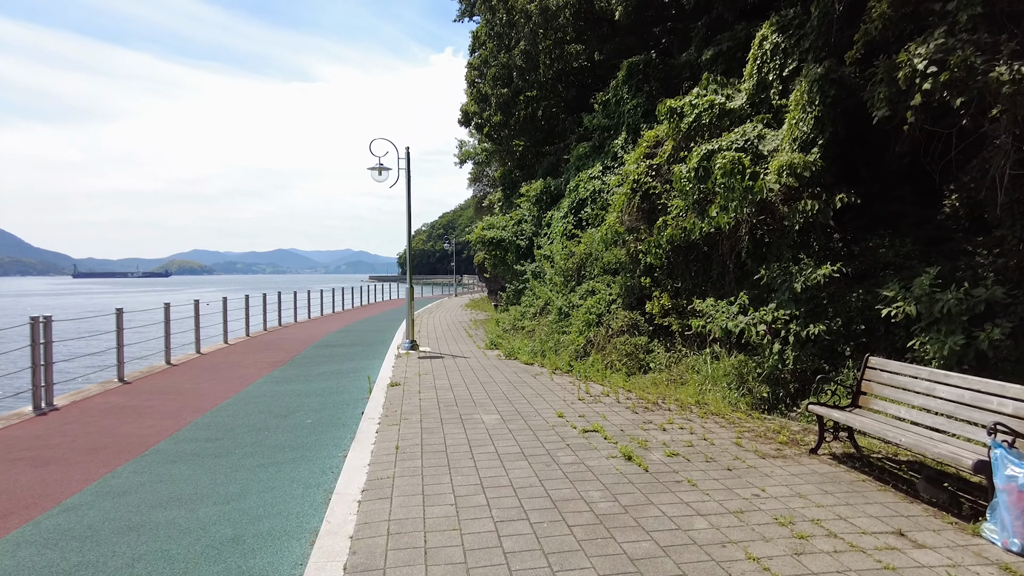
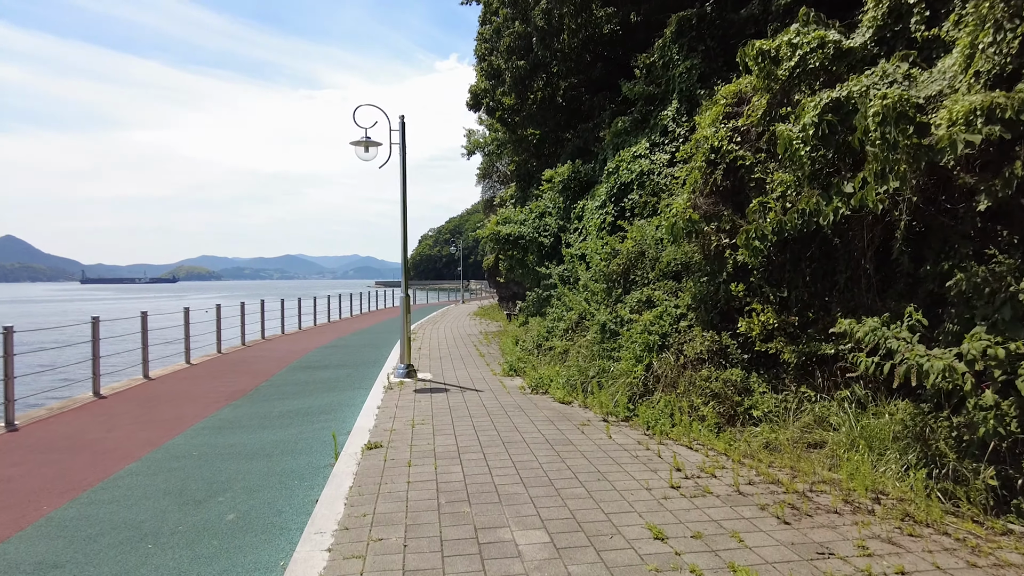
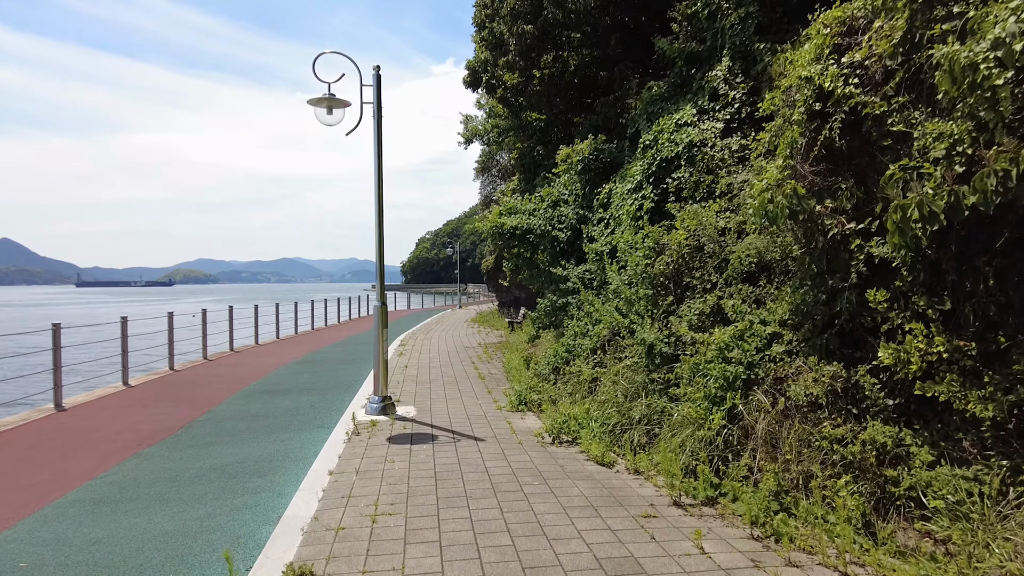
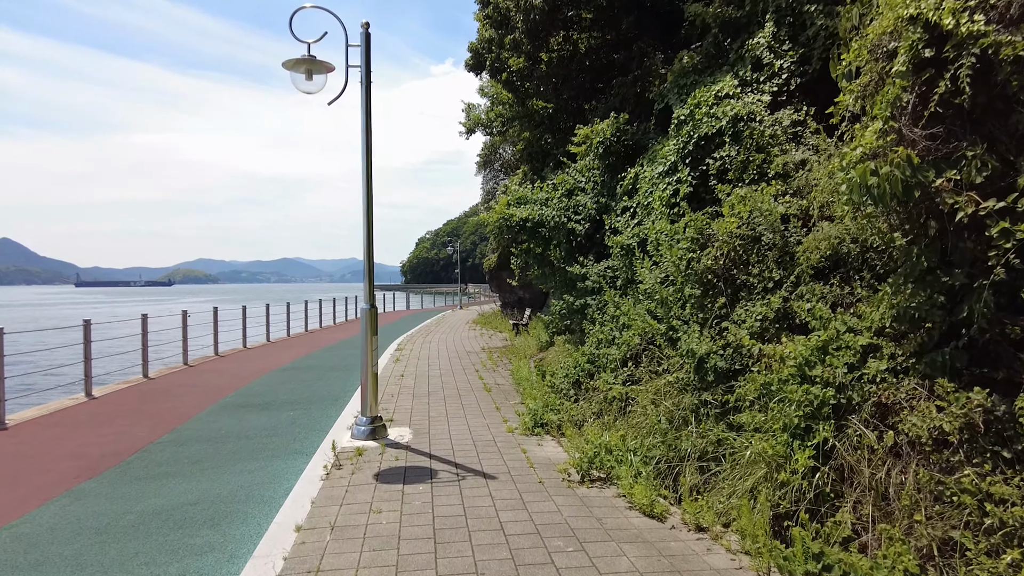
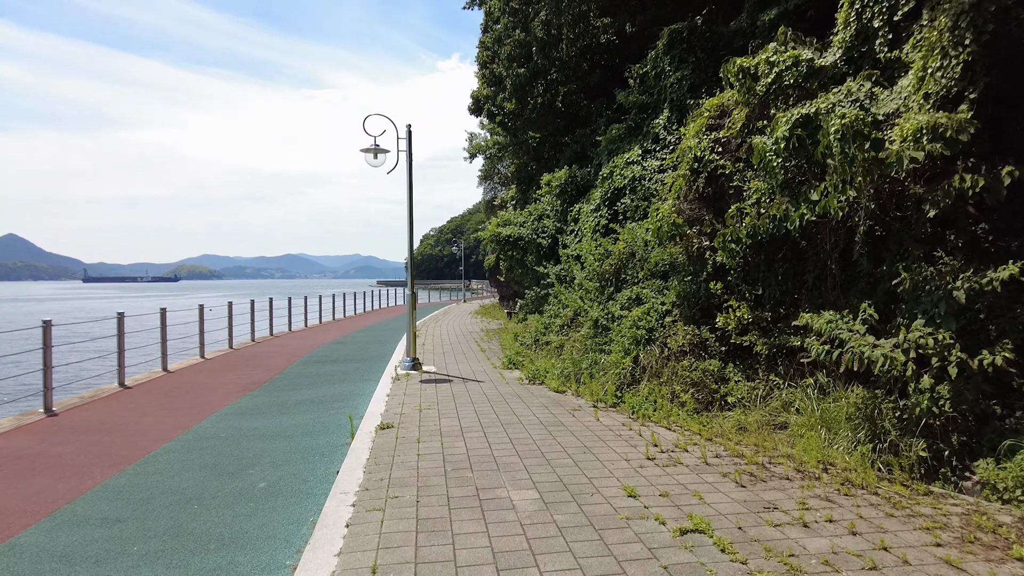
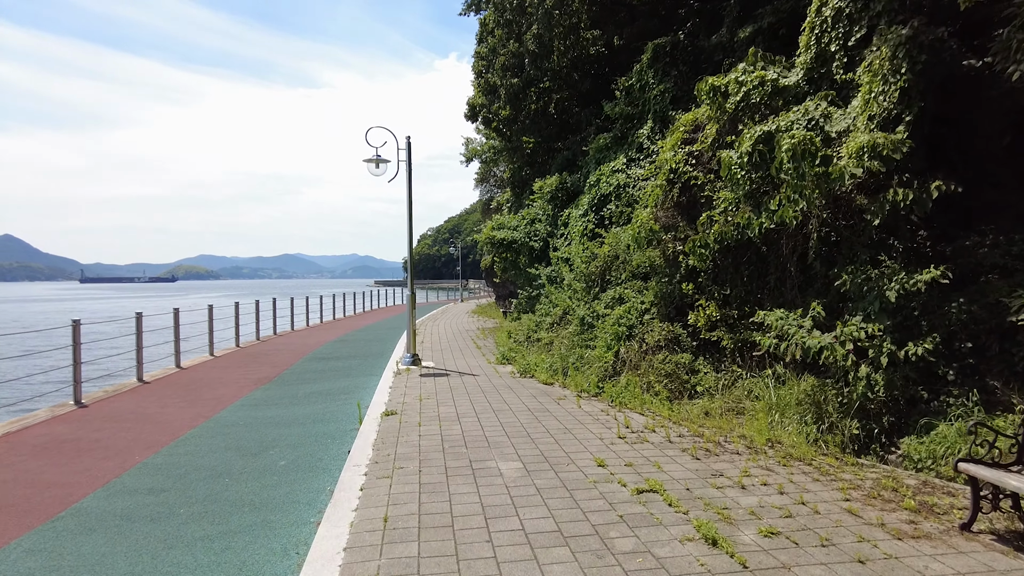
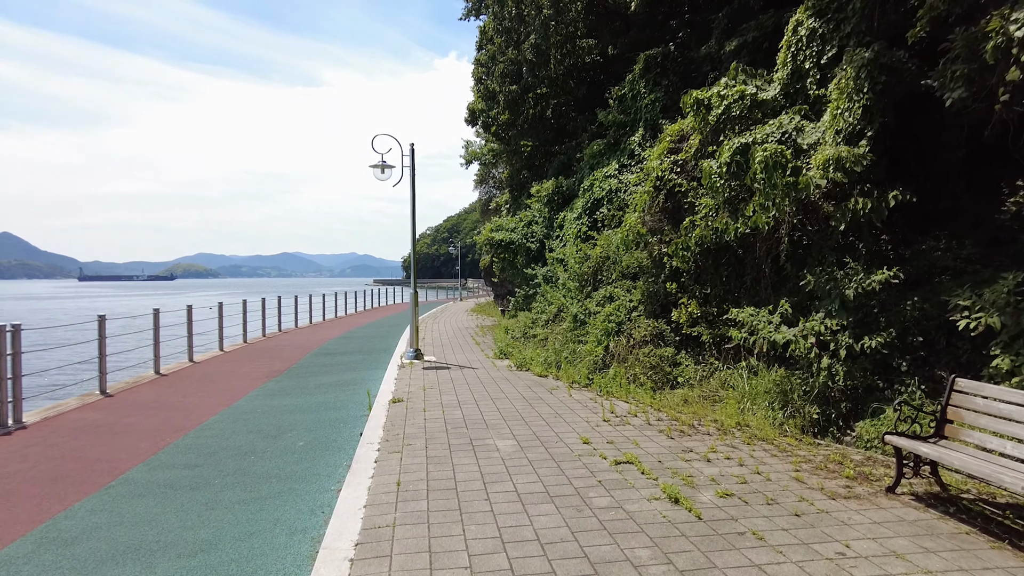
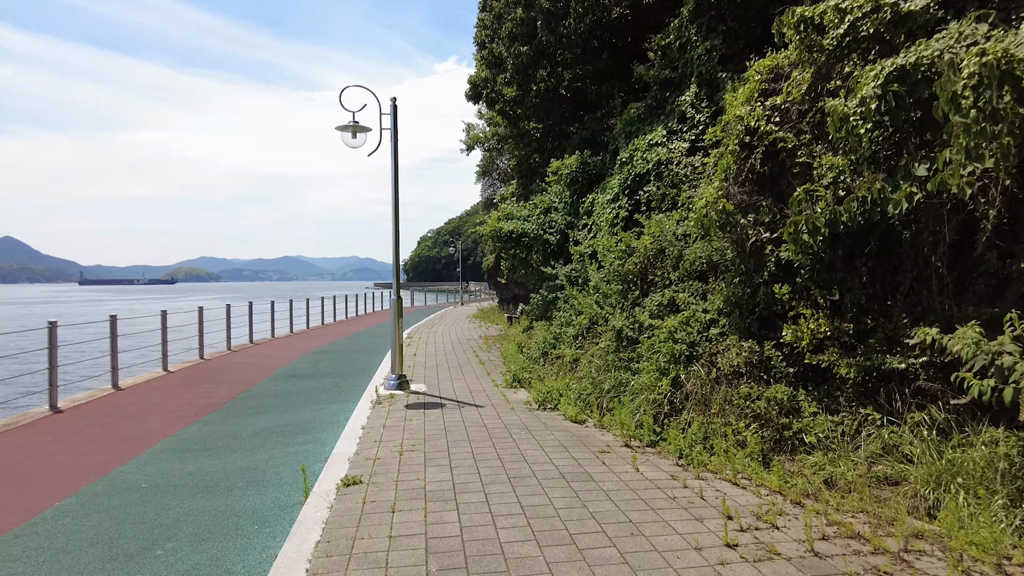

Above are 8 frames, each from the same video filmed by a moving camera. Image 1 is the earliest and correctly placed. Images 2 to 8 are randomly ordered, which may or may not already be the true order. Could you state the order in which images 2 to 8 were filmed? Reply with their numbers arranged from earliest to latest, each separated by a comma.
7, 6, 5, 2, 8, 3, 4
